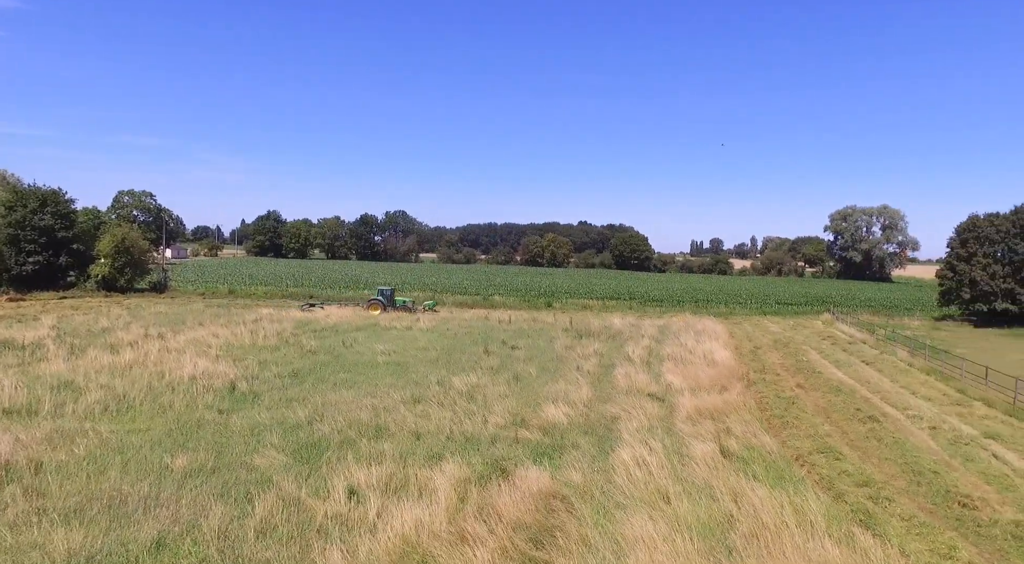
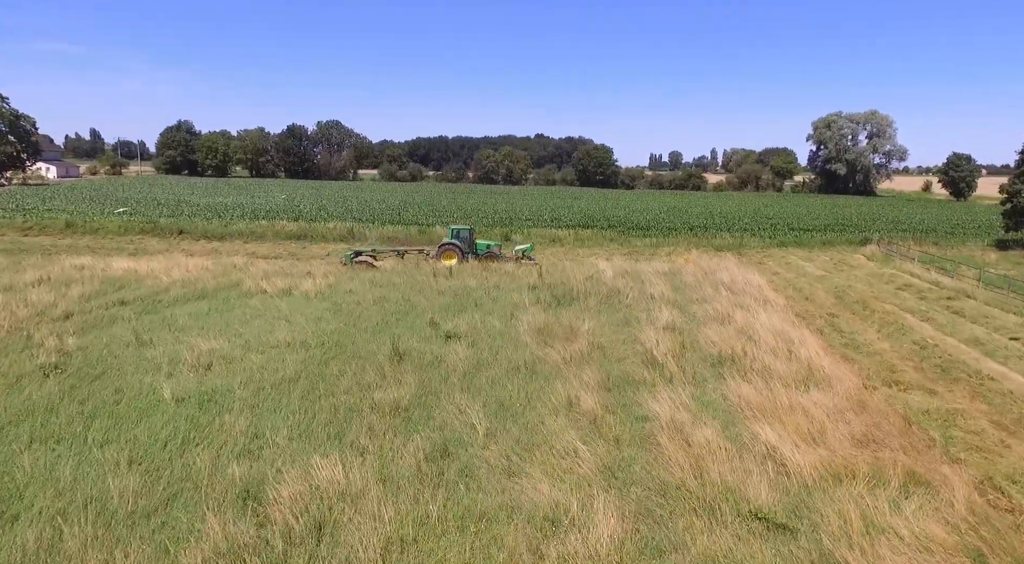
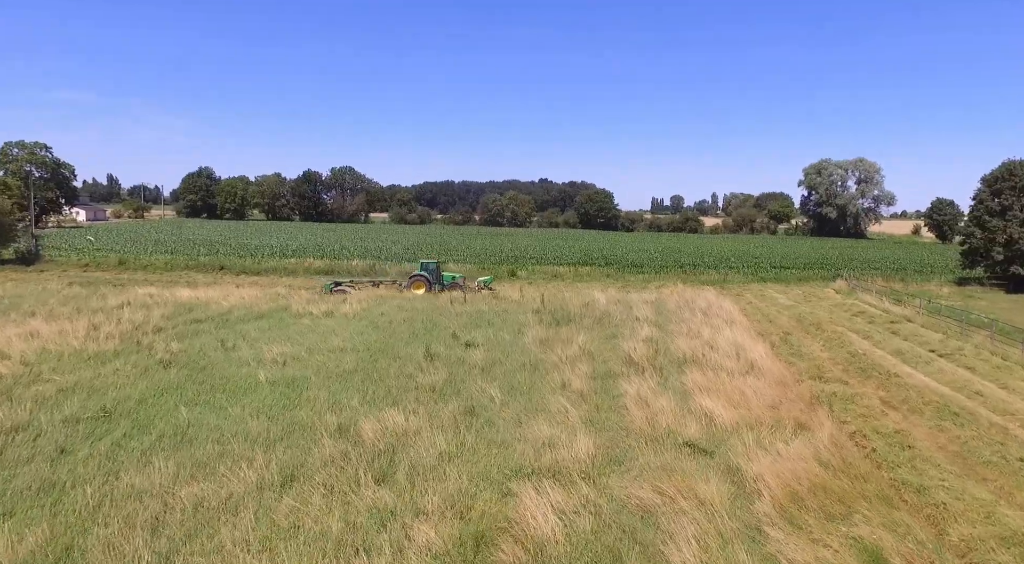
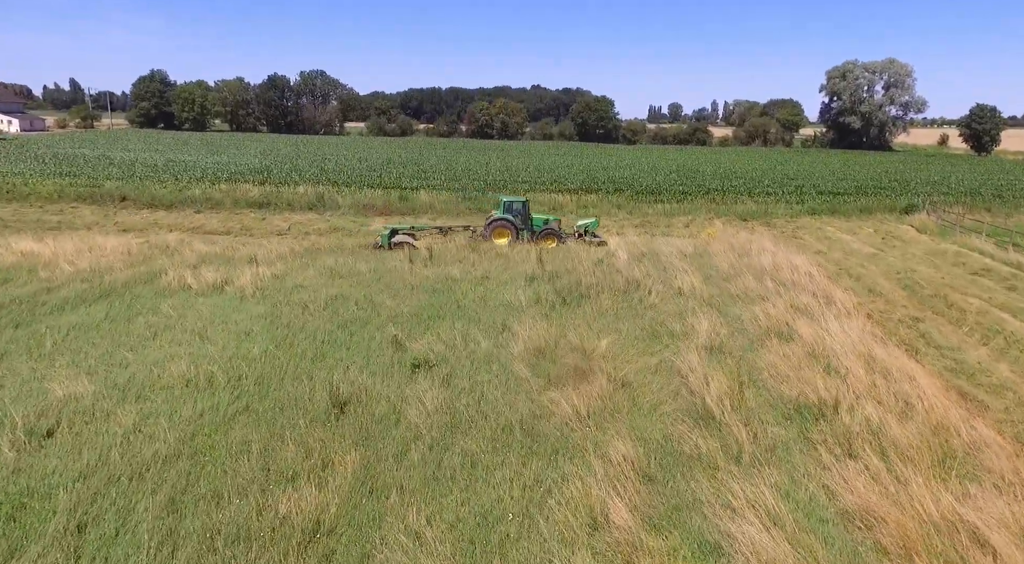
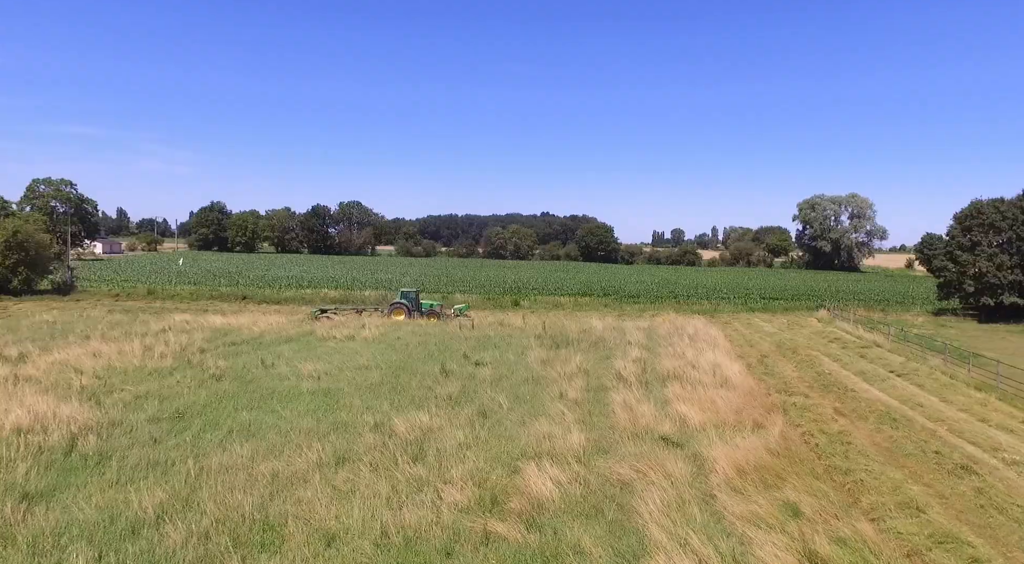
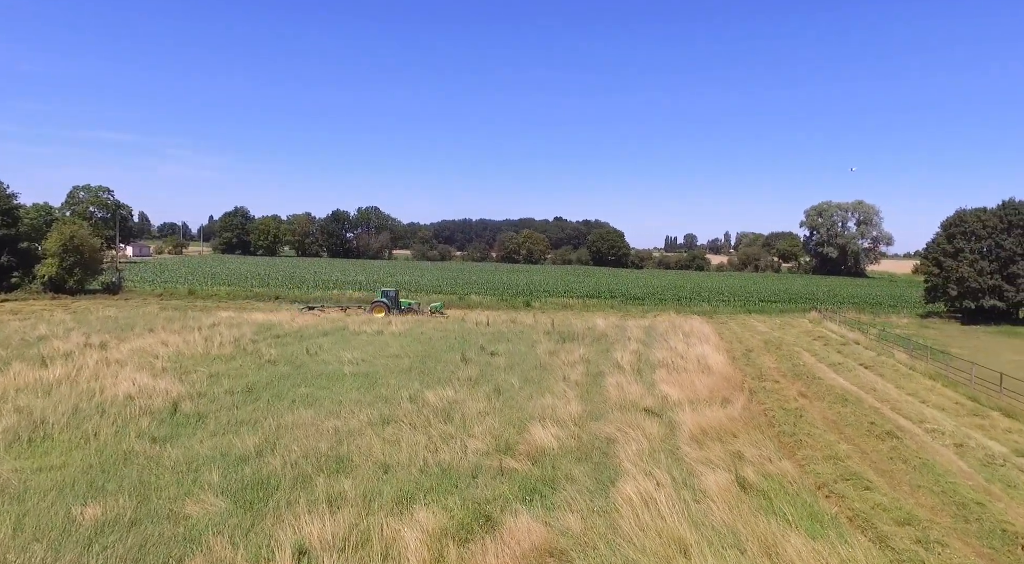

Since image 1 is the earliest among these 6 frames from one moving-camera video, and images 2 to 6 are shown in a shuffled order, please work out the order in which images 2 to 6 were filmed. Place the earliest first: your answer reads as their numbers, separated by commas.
6, 5, 3, 2, 4
